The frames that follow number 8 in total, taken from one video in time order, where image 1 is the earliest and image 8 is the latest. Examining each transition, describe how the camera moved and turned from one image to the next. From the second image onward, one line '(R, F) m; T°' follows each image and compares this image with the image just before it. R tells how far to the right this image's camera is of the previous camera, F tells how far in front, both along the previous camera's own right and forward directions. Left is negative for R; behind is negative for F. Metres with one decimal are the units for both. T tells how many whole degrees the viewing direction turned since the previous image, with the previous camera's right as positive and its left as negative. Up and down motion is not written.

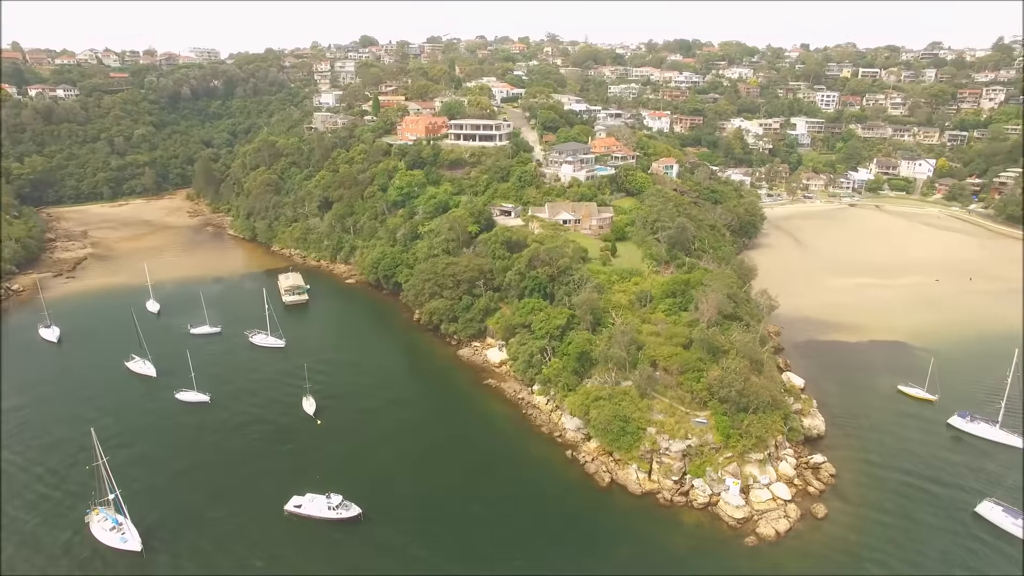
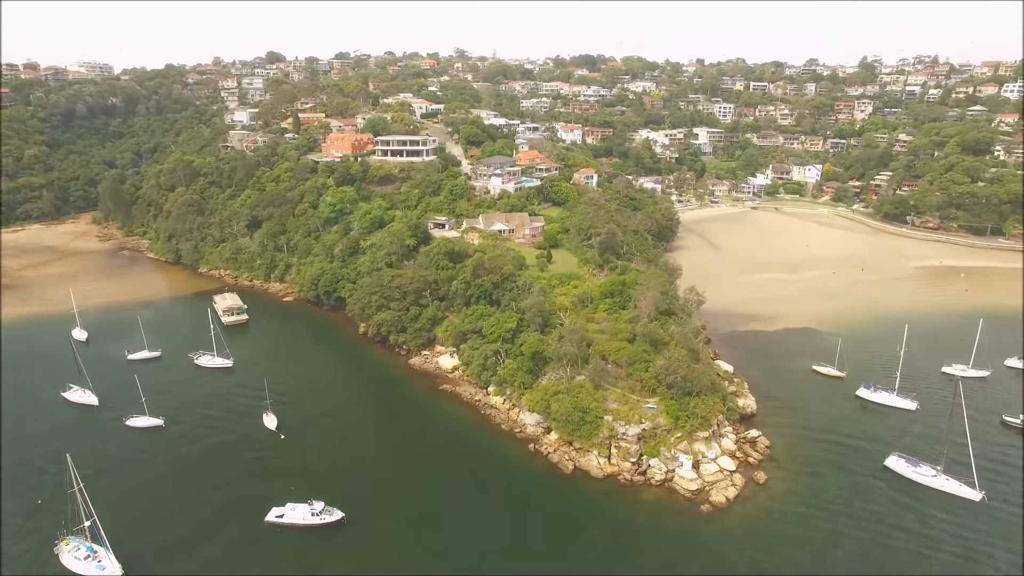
(-1.2, -1.0) m; +7°
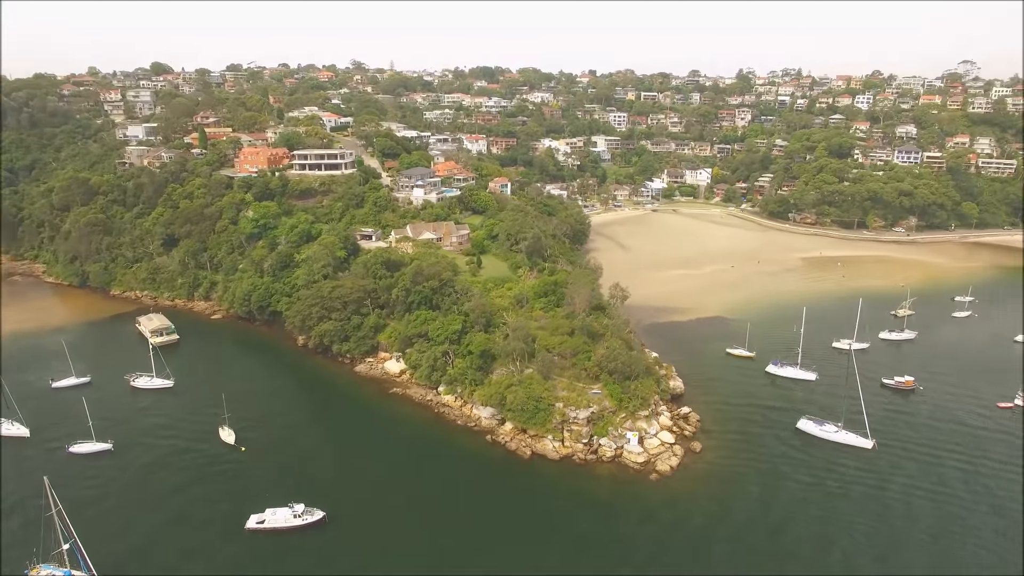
(-1.5, -1.3) m; +8°
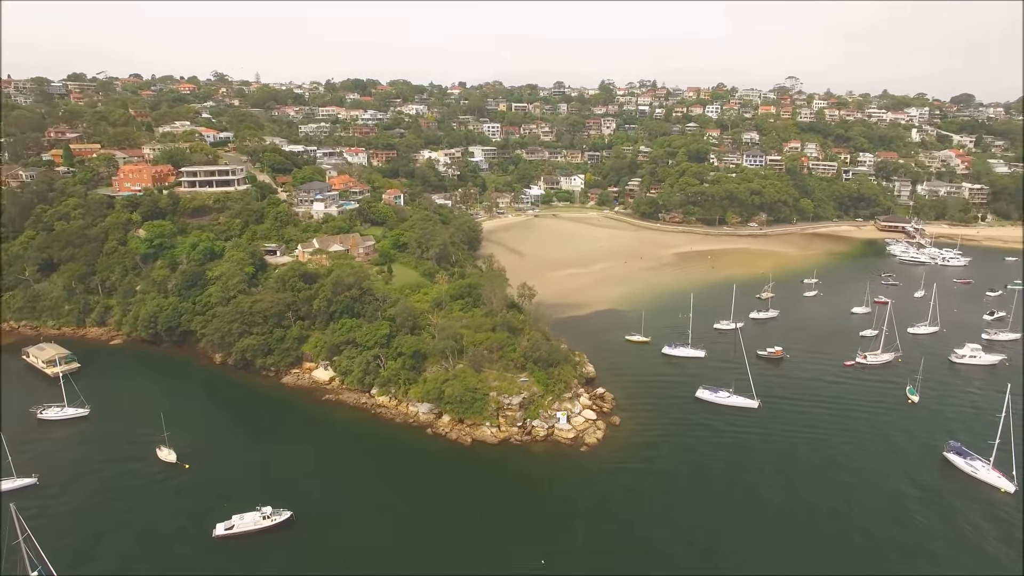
(-1.8, -1.7) m; +11°
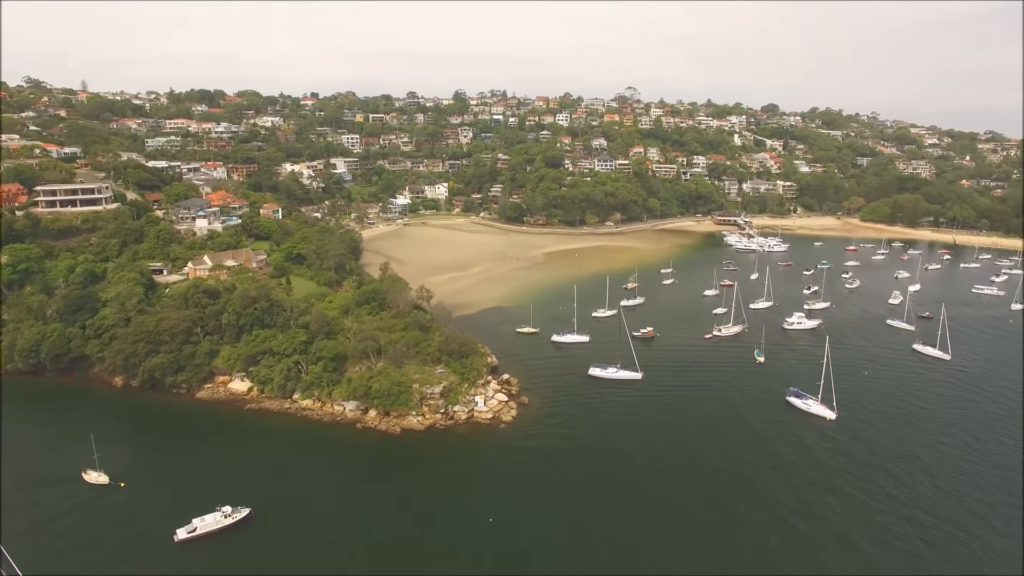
(-2.0, -2.3) m; +12°
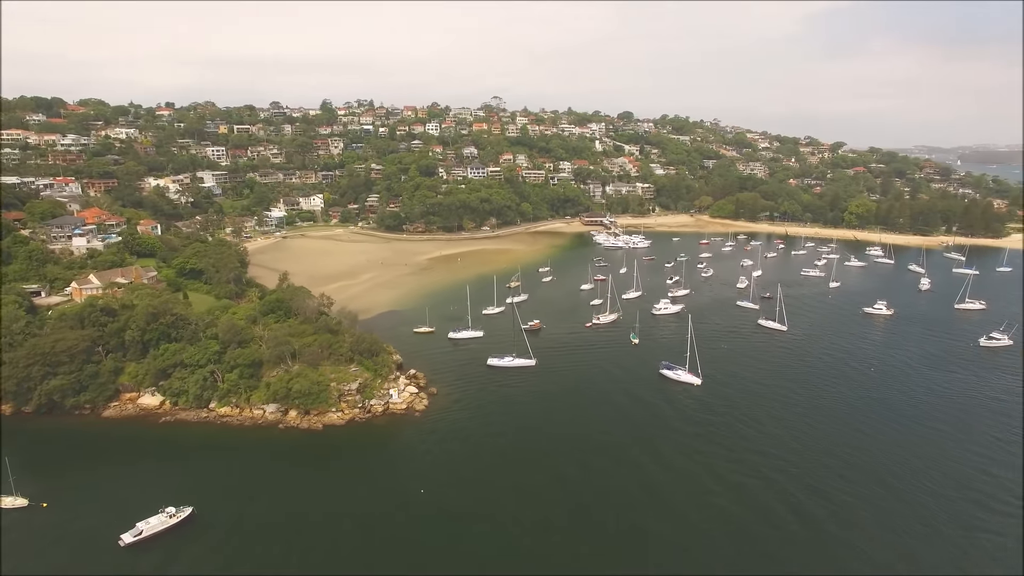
(-1.3, -2.4) m; +11°
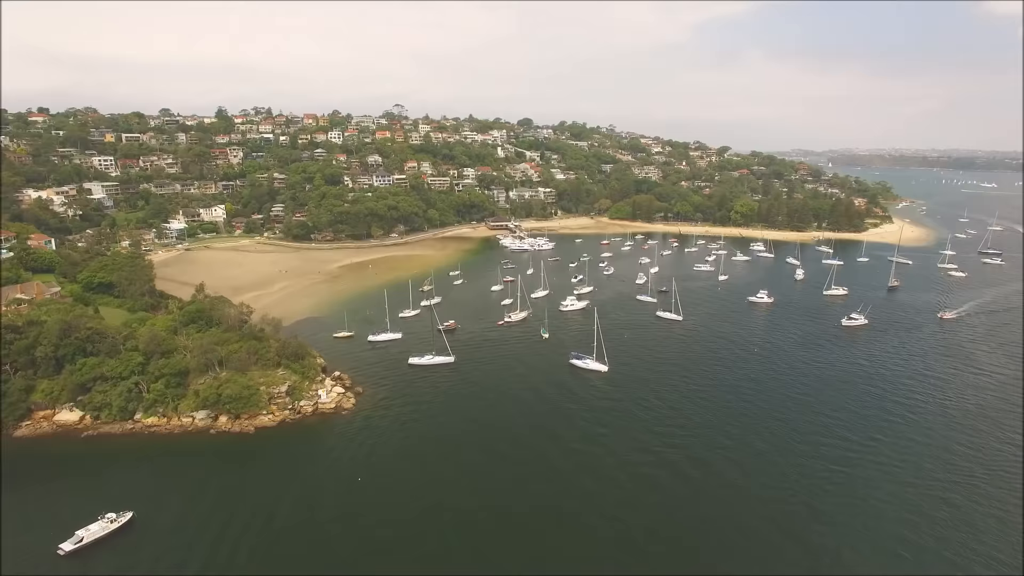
(-0.6, -1.9) m; +8°
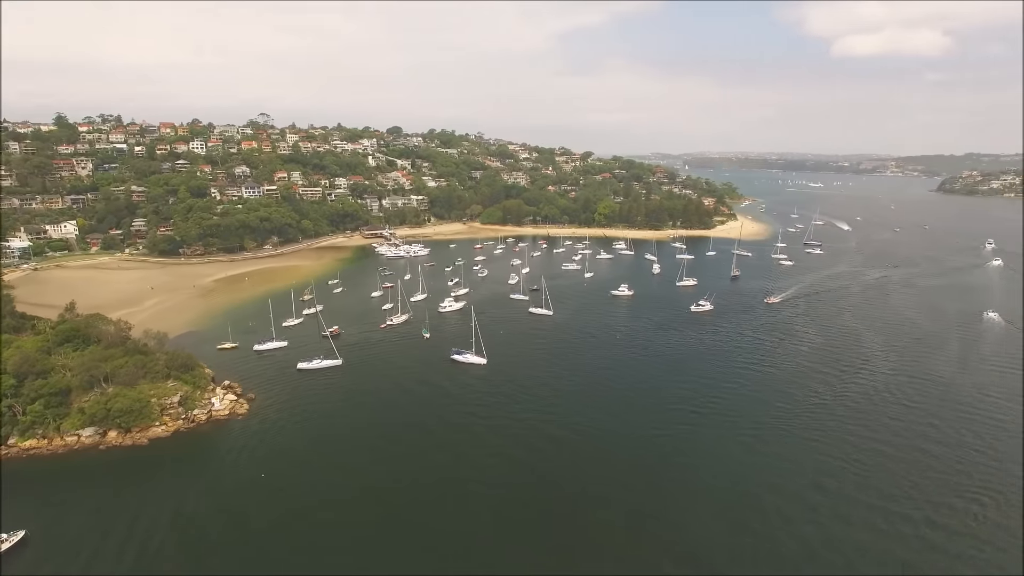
(-0.4, -2.4) m; +10°
